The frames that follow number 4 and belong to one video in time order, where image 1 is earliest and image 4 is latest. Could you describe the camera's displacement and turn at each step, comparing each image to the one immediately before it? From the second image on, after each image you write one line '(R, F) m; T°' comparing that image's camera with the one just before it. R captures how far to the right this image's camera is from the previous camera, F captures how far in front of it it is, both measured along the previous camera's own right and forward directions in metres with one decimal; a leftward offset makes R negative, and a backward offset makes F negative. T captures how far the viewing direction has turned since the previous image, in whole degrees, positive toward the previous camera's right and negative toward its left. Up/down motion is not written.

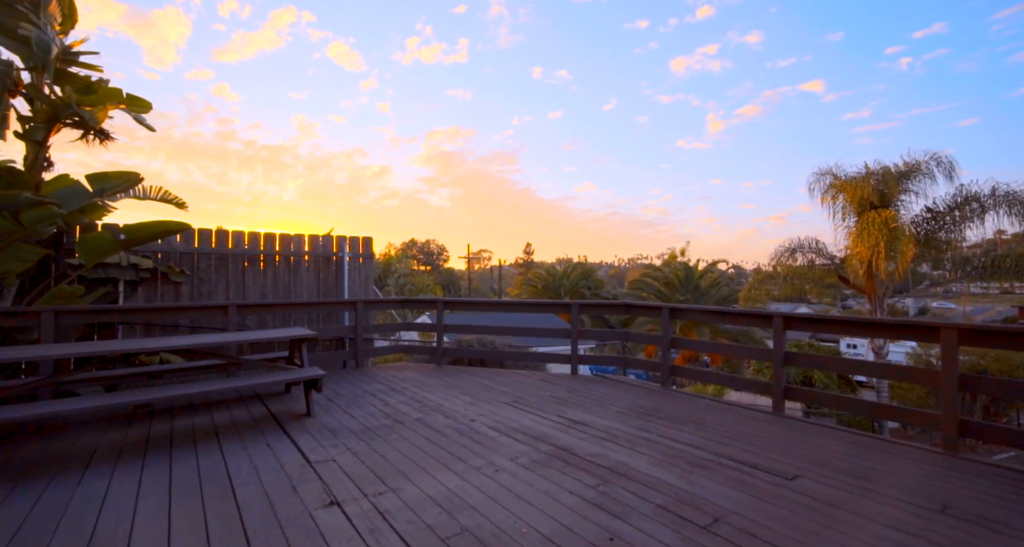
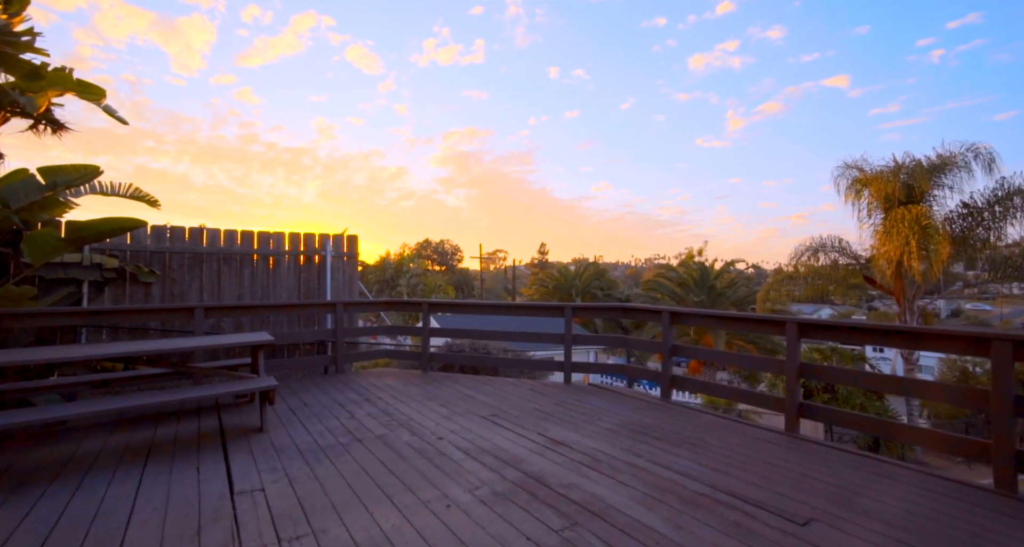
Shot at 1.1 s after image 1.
(+0.2, +0.4) m; -2°
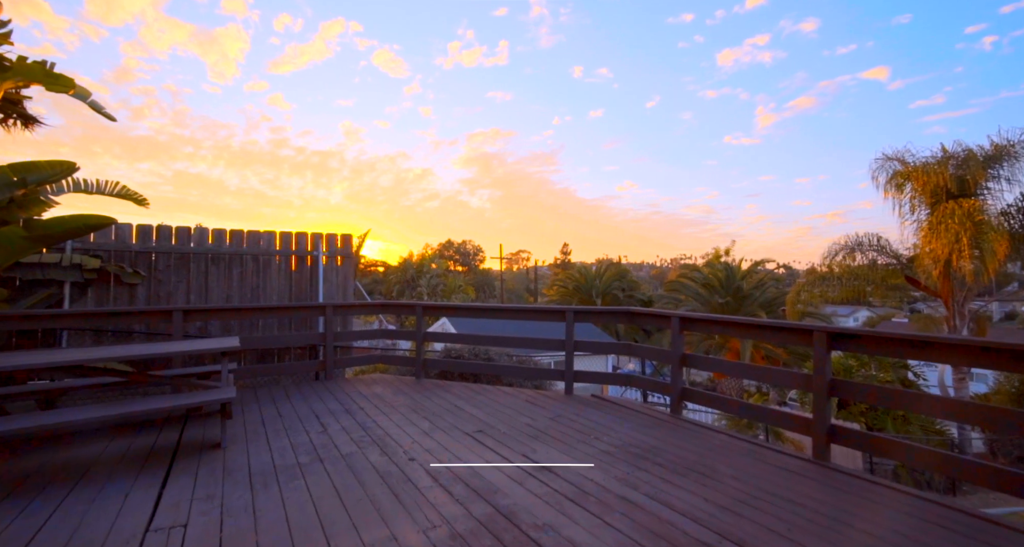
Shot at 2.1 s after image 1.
(+0.2, +0.3) m; -3°
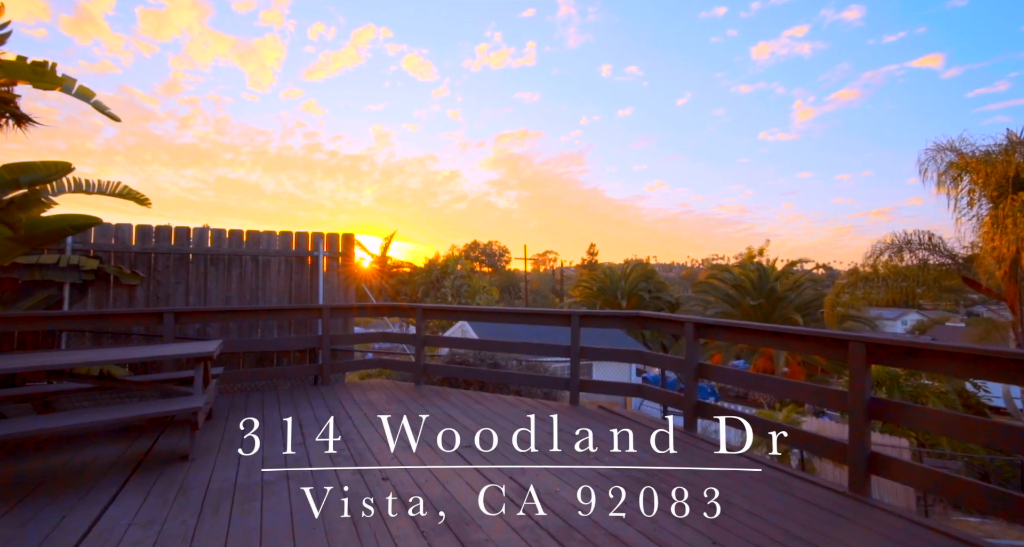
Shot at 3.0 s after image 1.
(+0.2, +0.3) m; -3°
